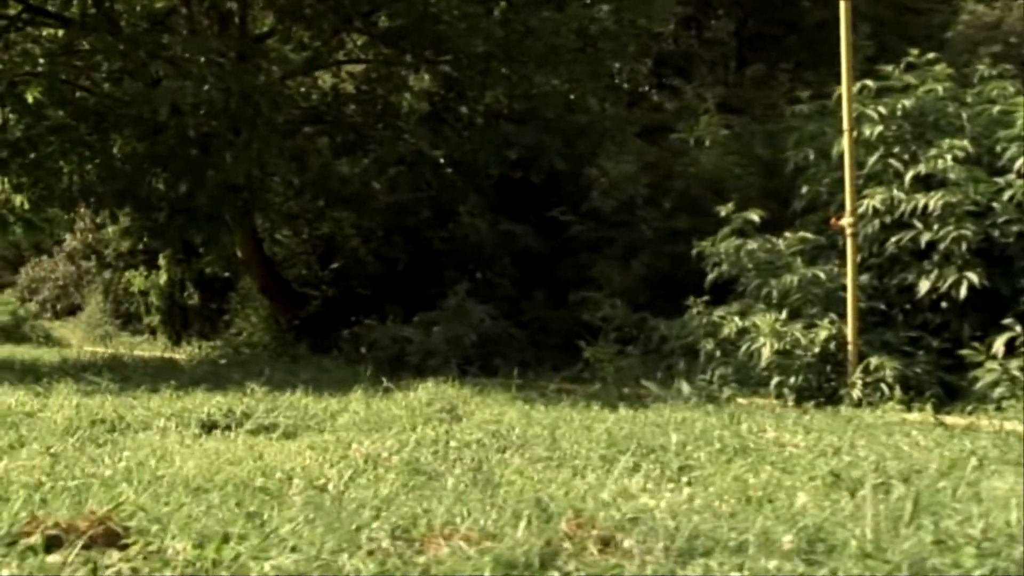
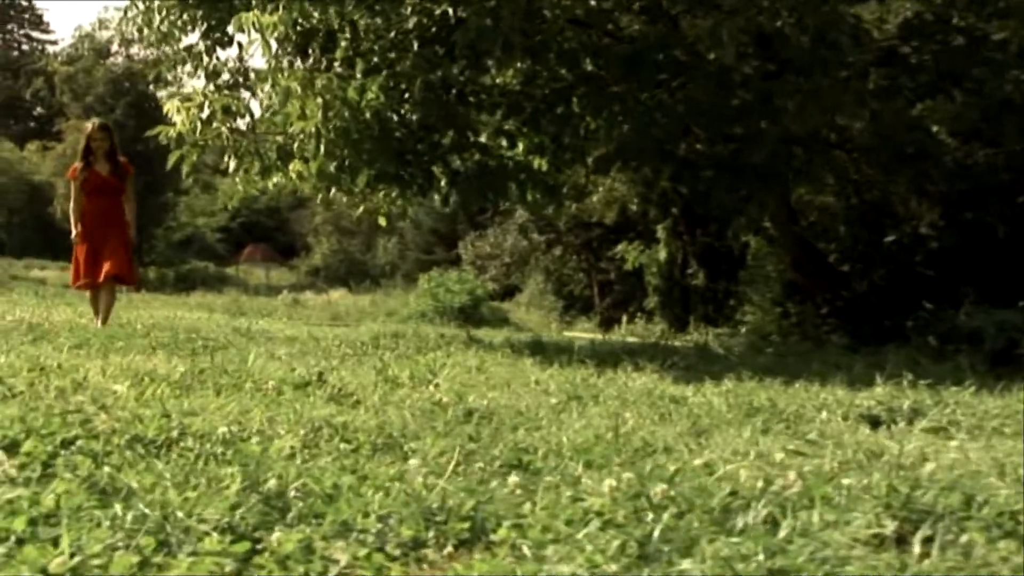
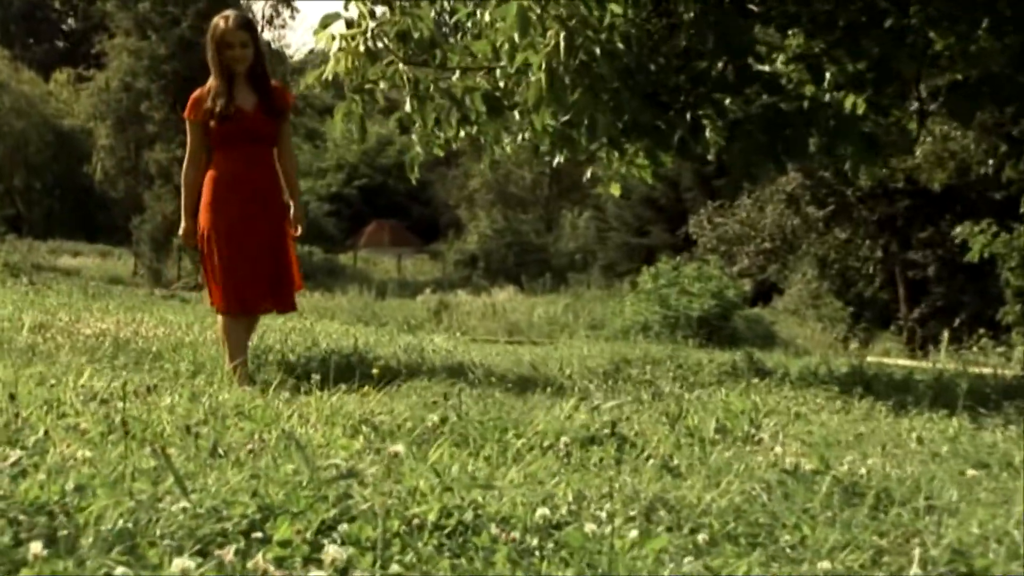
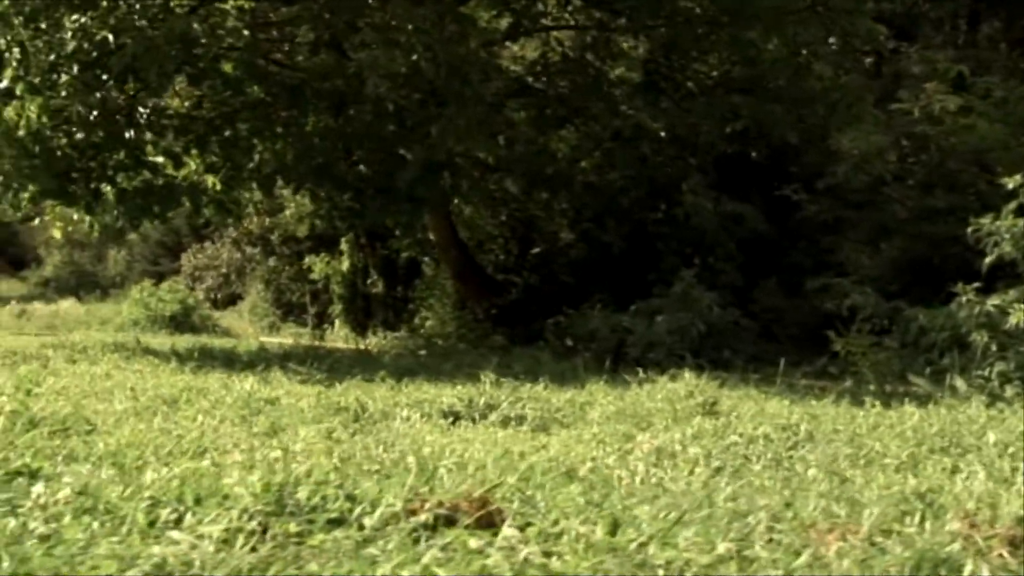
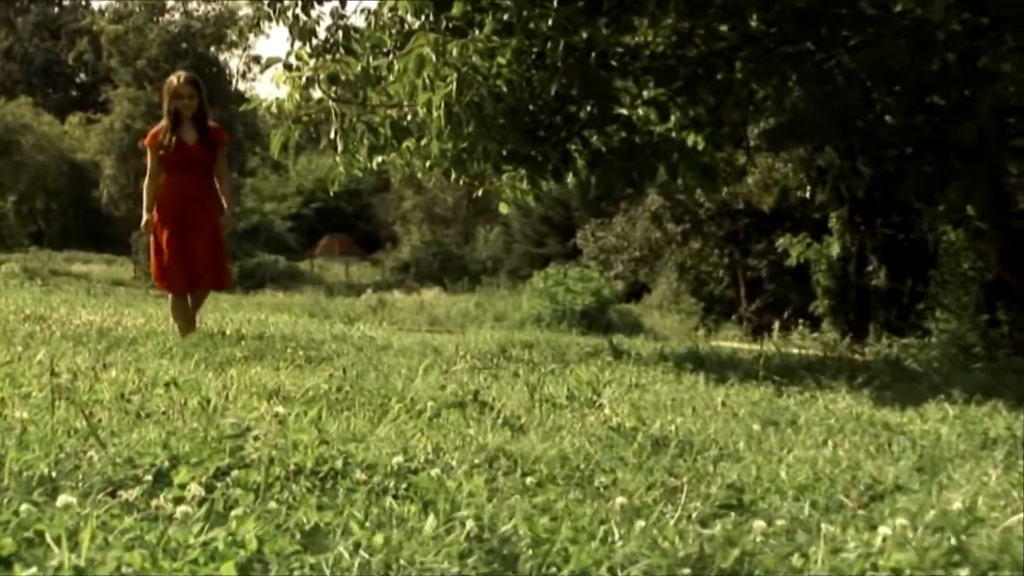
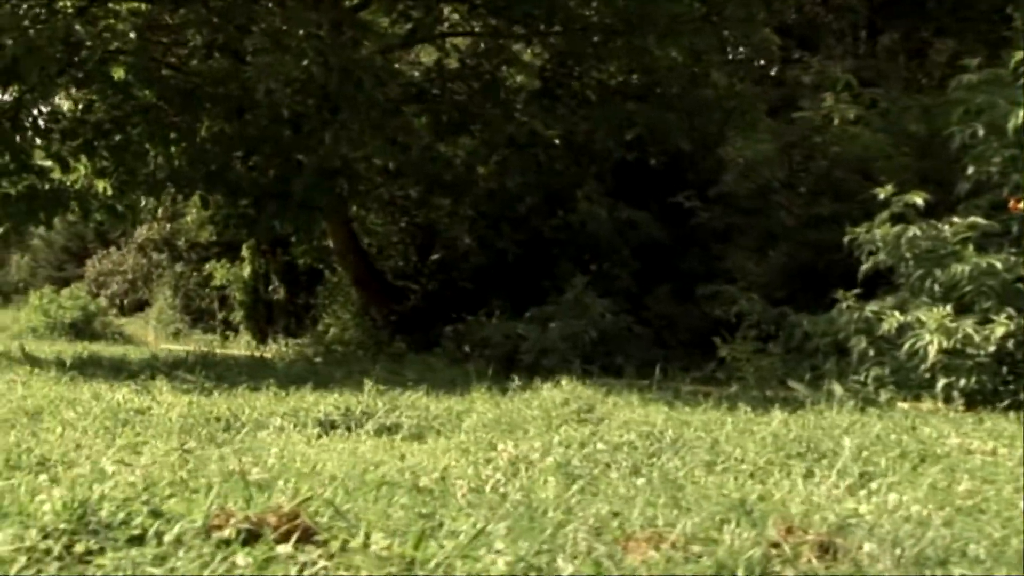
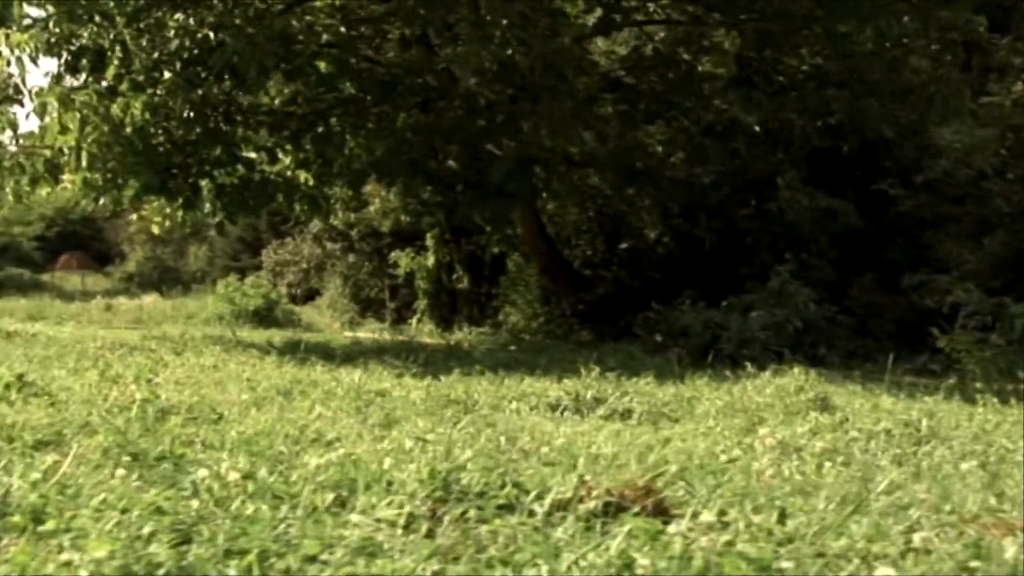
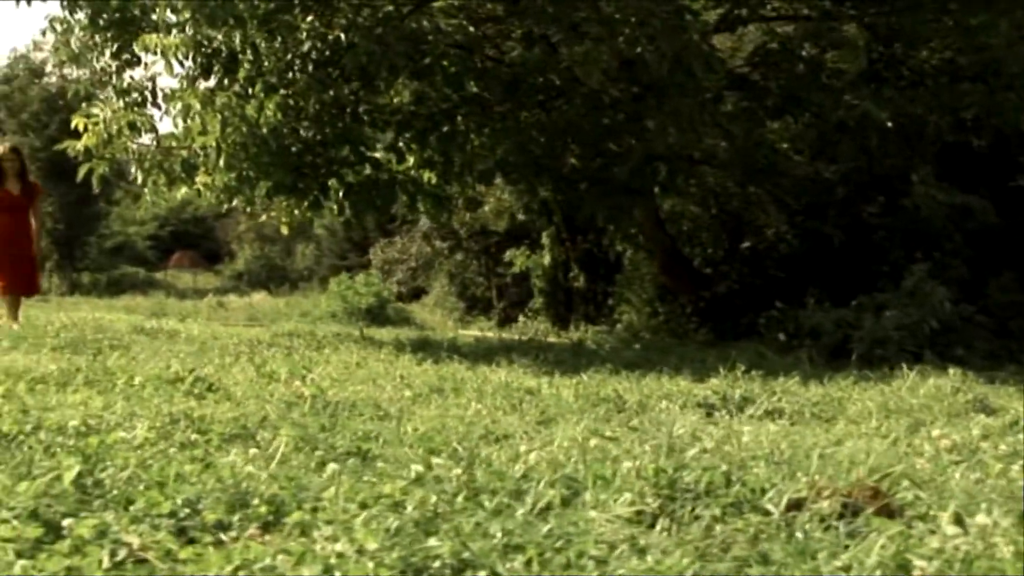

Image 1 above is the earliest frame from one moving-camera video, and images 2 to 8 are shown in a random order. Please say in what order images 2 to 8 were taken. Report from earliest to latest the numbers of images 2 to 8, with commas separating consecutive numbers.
6, 4, 7, 8, 2, 5, 3
